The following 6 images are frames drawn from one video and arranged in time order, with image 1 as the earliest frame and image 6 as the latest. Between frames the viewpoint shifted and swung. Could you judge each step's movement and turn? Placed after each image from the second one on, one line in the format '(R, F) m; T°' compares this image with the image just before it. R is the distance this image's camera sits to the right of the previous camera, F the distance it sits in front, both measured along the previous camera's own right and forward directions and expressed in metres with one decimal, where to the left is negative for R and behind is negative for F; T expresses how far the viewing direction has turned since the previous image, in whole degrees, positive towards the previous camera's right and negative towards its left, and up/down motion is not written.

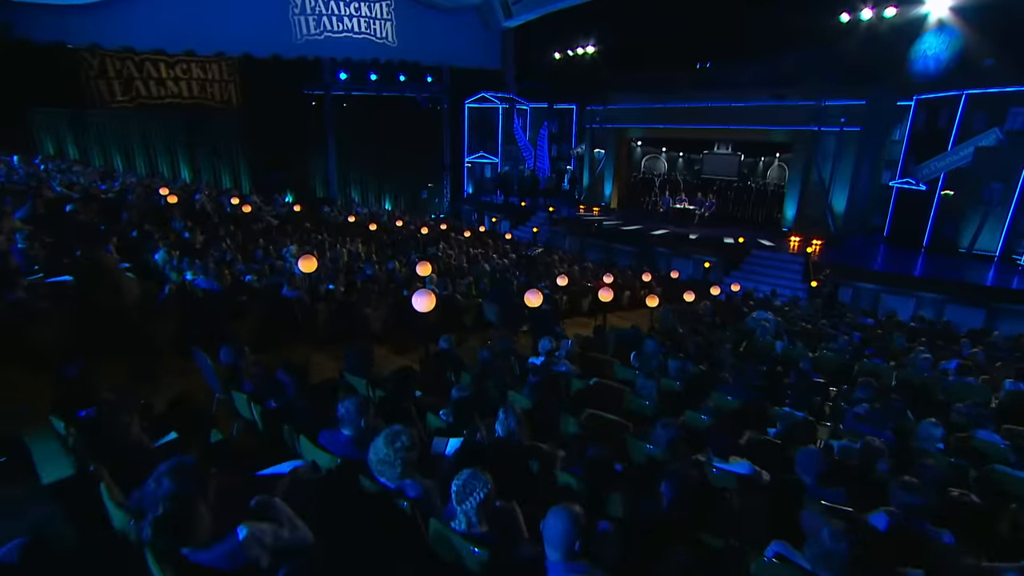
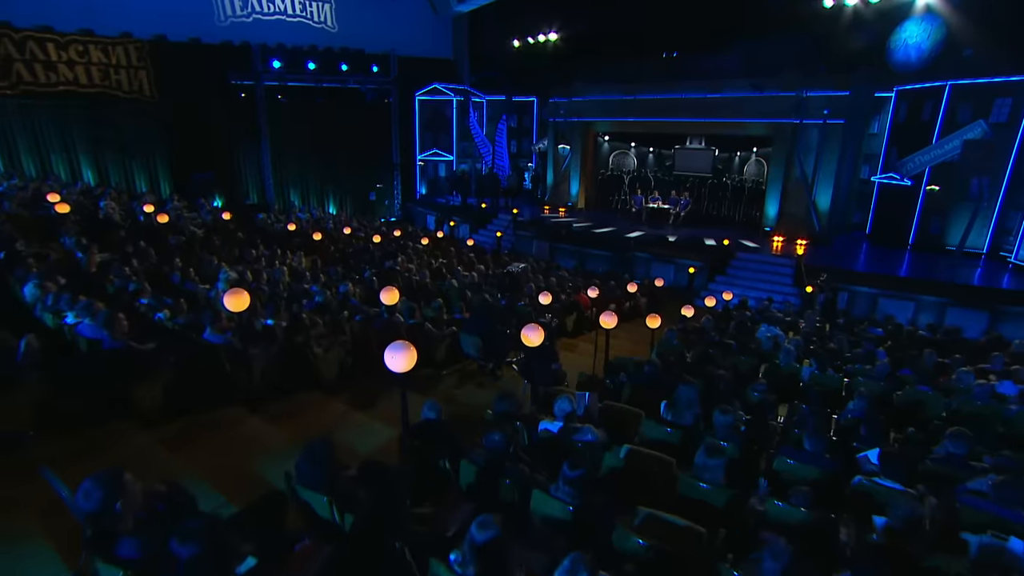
(-0.5, +2.0) m; +5°
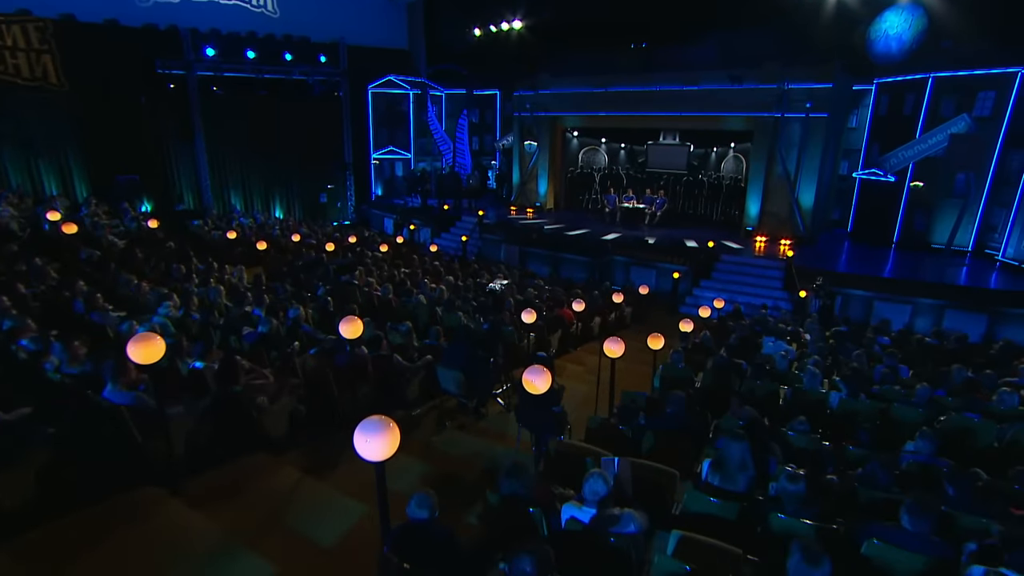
(-0.4, +1.6) m; +4°
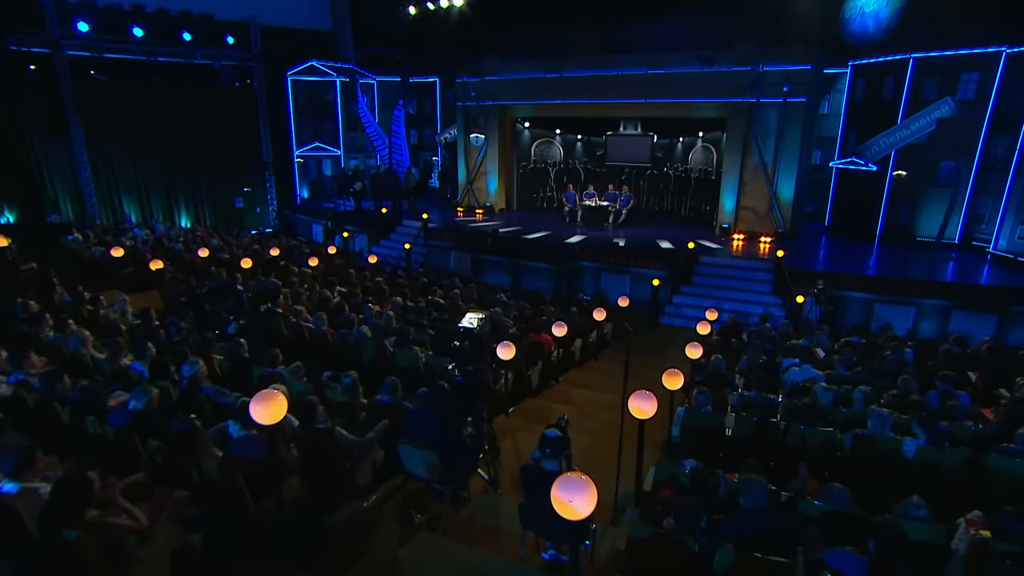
(-0.5, +2.3) m; +6°
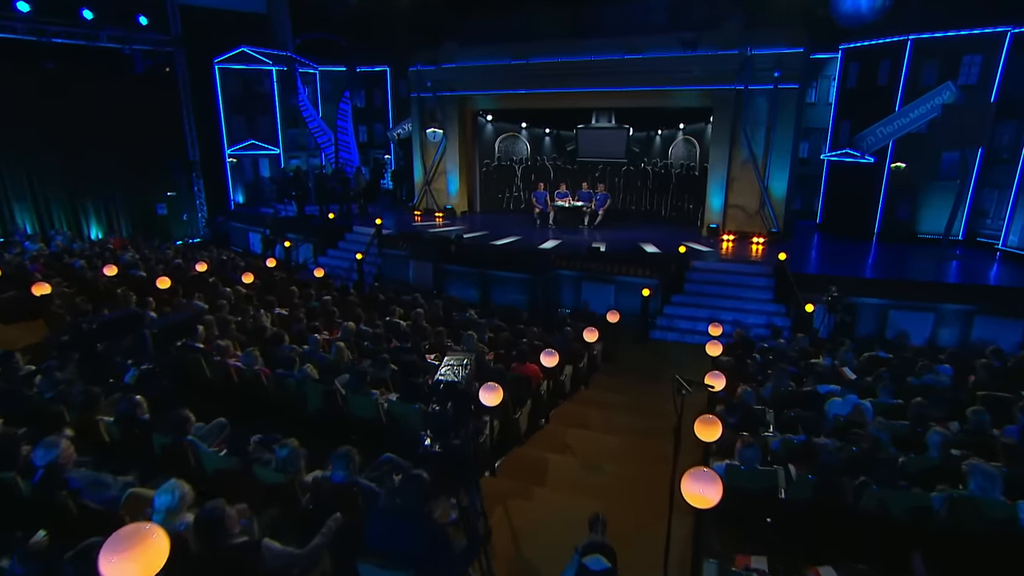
(-0.3, +1.9) m; +4°
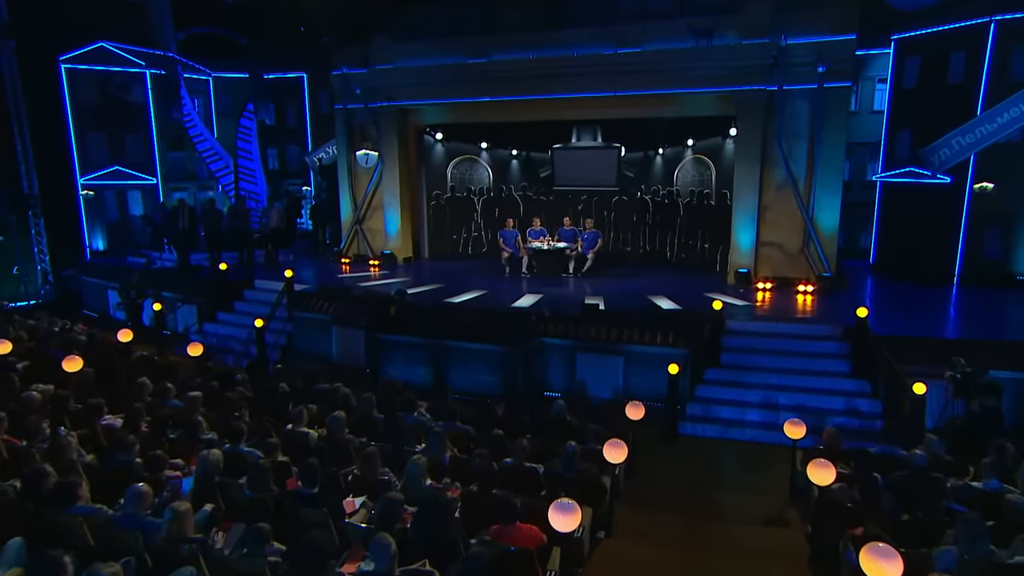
(-0.3, +4.1) m; +5°
